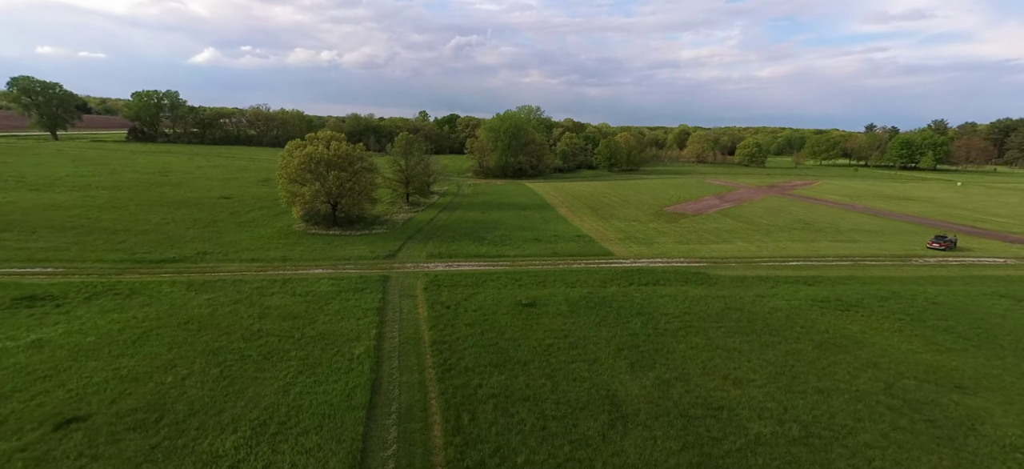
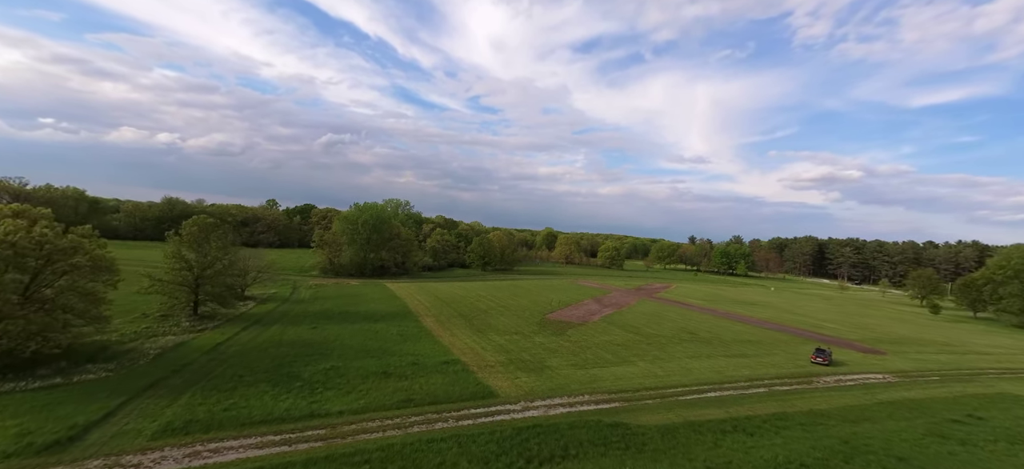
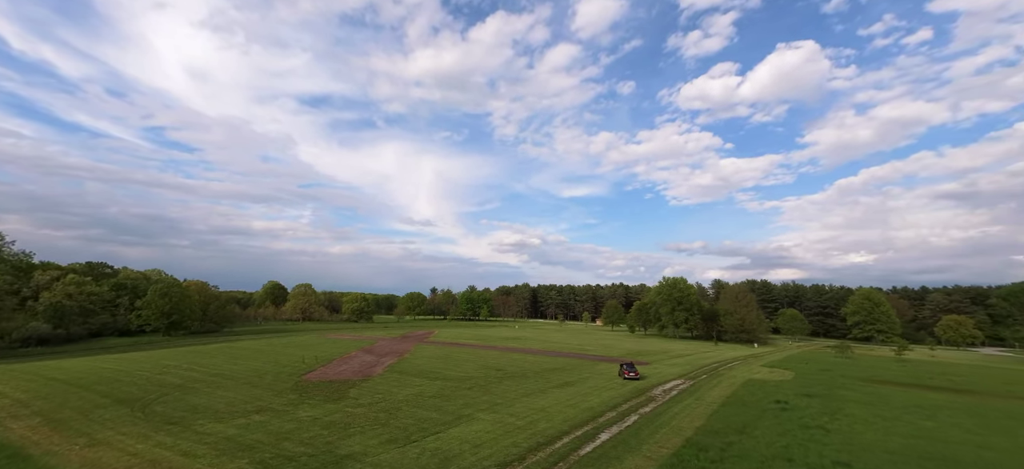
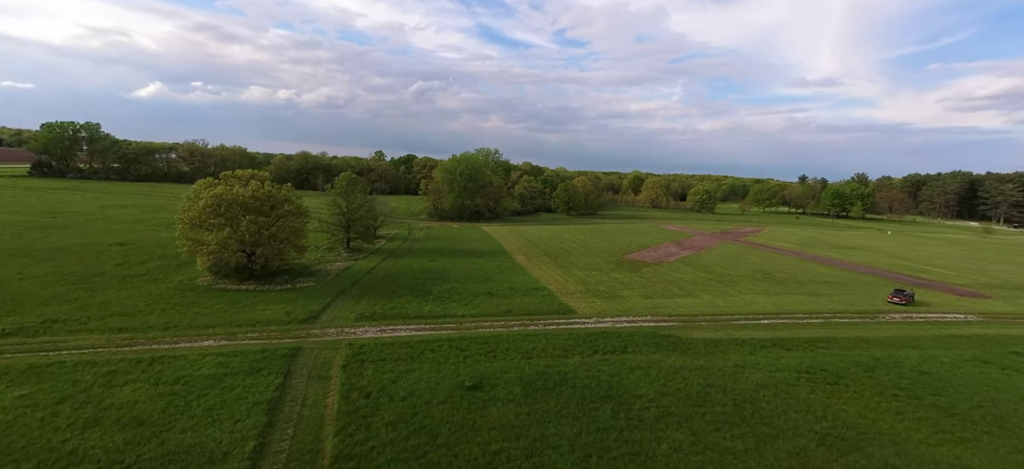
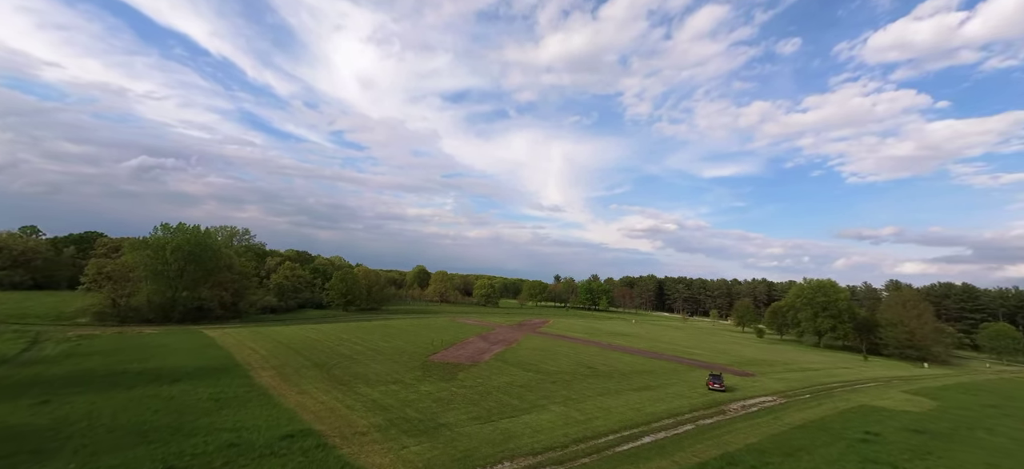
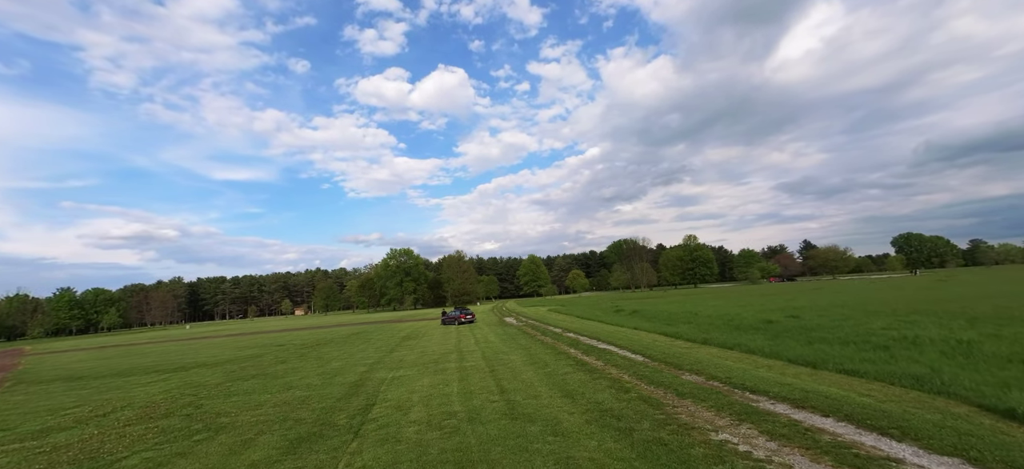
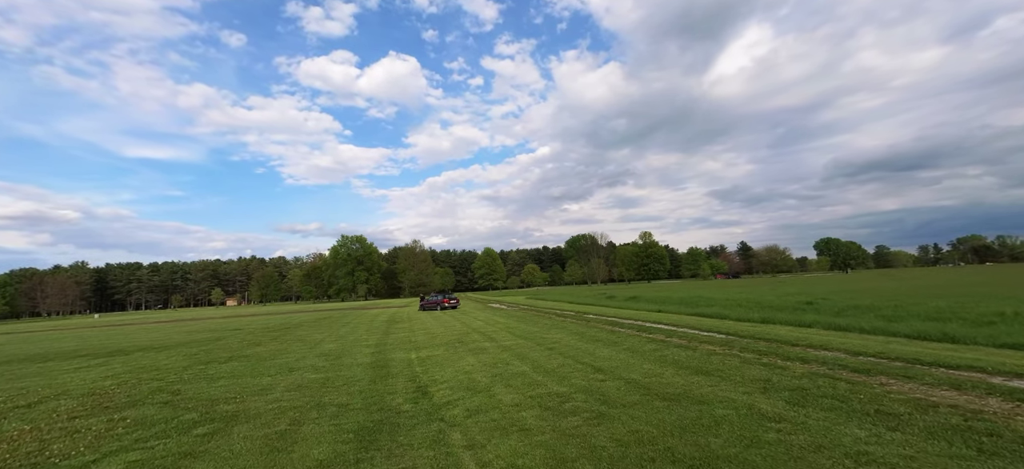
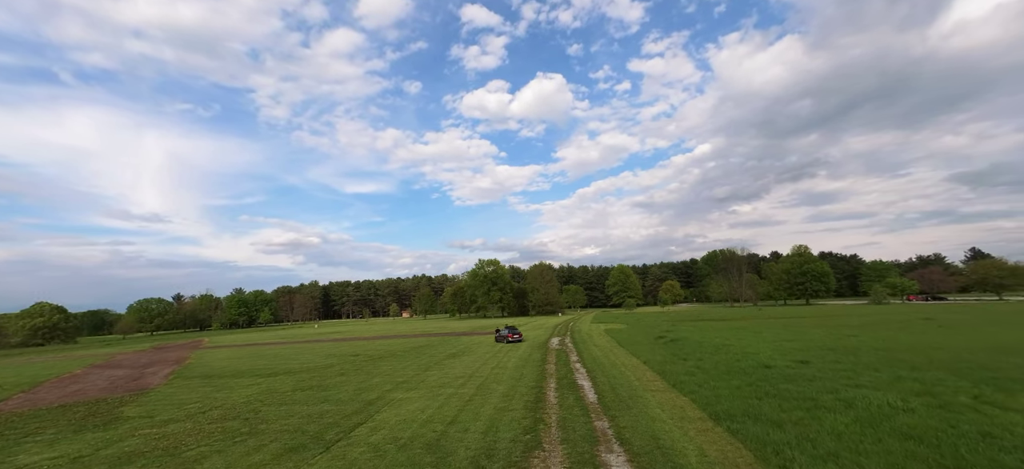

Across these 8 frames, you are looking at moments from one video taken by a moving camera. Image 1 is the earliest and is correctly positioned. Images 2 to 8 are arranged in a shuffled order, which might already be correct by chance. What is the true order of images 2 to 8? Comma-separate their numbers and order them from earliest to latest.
4, 2, 5, 3, 8, 6, 7
